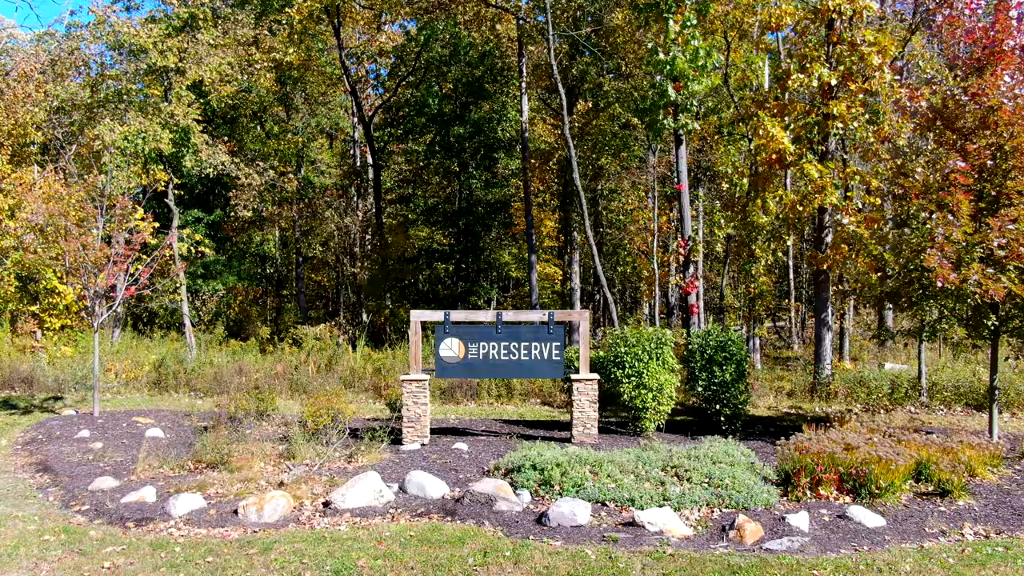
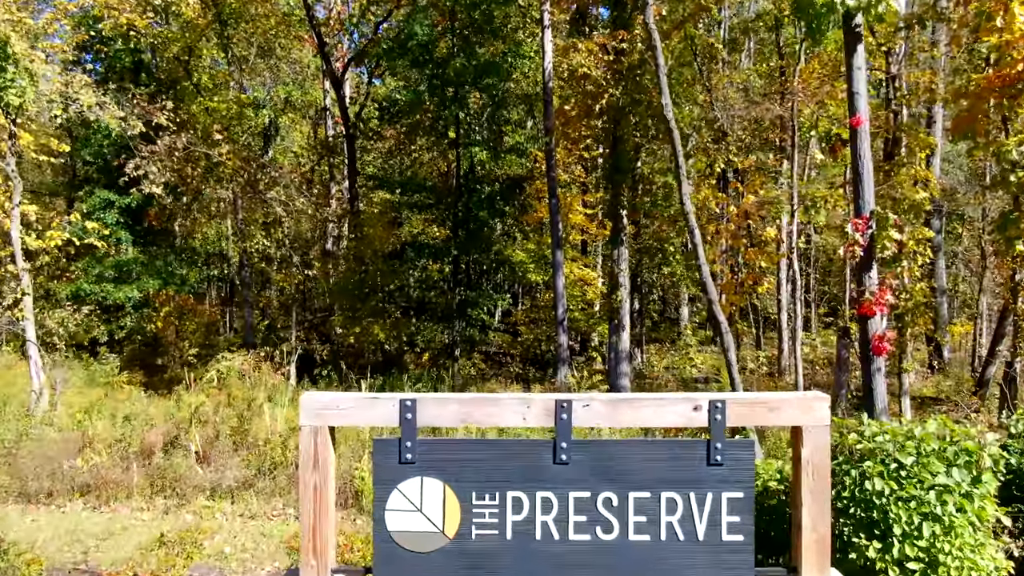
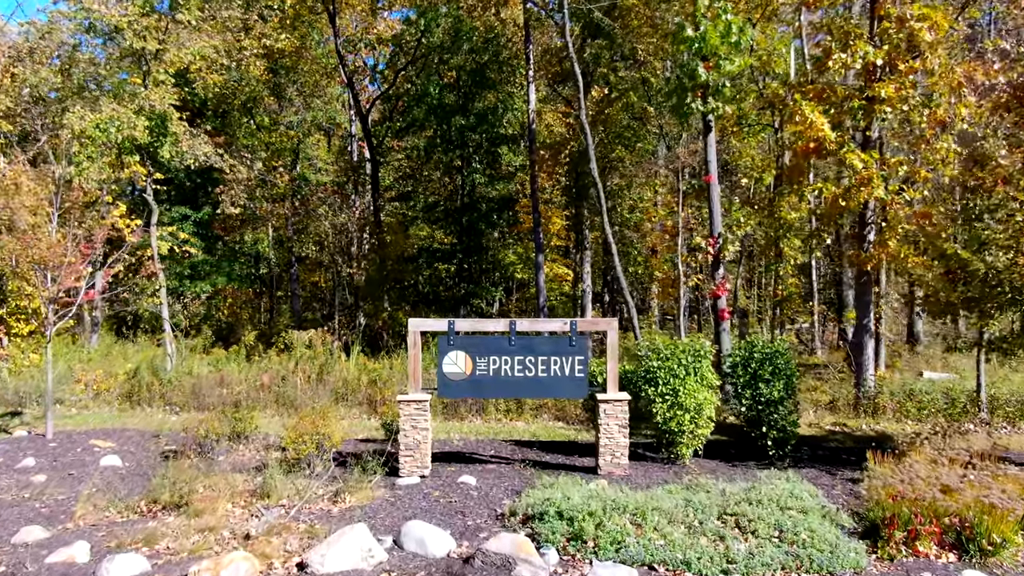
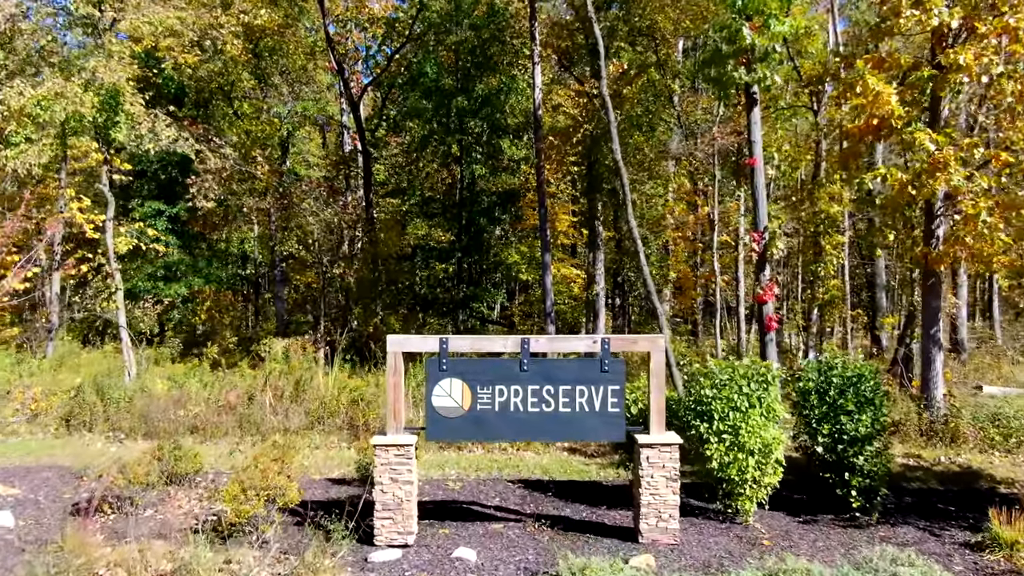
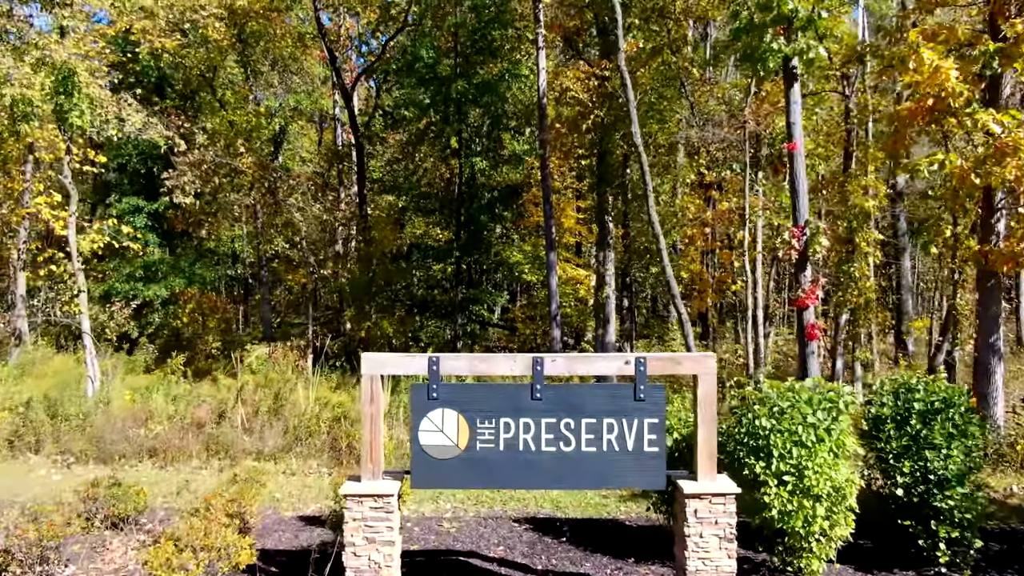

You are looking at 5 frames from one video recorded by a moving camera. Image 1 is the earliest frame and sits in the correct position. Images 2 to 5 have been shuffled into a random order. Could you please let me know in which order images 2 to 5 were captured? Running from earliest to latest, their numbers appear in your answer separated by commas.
3, 4, 5, 2
